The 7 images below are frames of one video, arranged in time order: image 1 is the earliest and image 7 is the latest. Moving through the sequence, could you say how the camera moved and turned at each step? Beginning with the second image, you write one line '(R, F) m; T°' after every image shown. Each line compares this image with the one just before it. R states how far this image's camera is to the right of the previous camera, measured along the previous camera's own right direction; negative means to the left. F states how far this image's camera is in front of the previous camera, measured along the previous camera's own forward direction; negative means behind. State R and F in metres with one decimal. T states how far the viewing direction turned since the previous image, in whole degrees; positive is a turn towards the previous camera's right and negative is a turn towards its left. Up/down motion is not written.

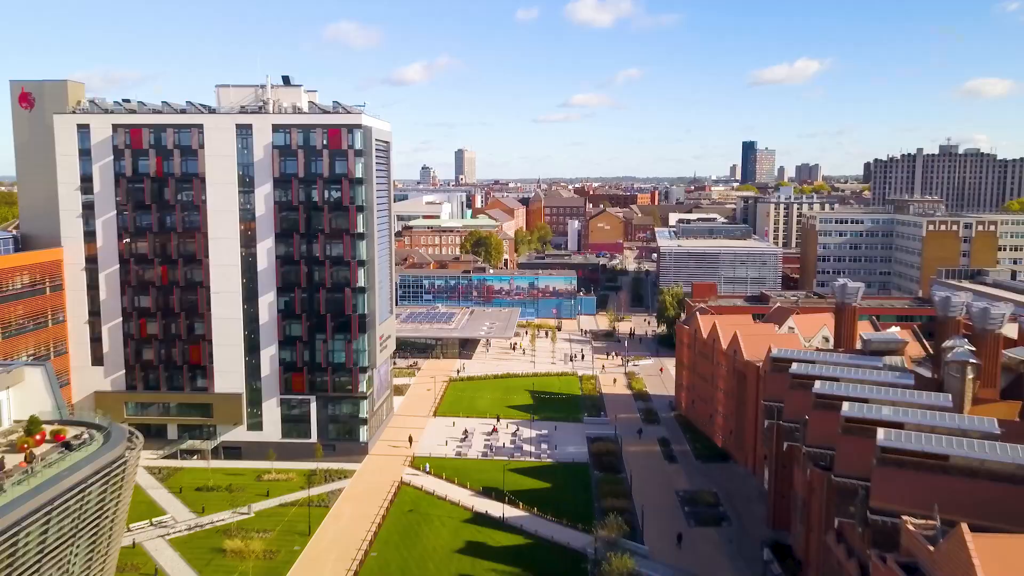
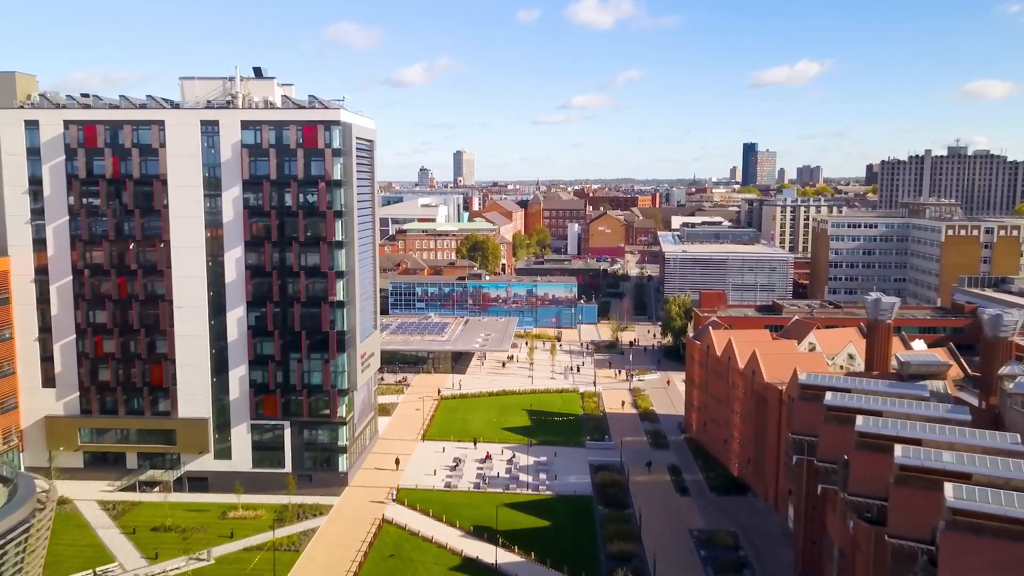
(+0.1, +4.9) m; 0°
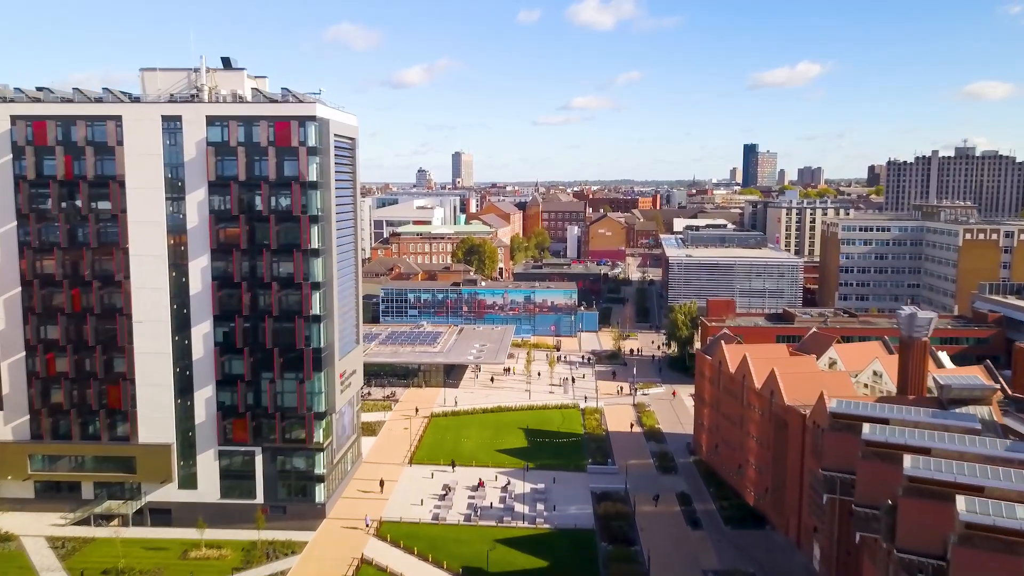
(+0.2, +4.3) m; 0°
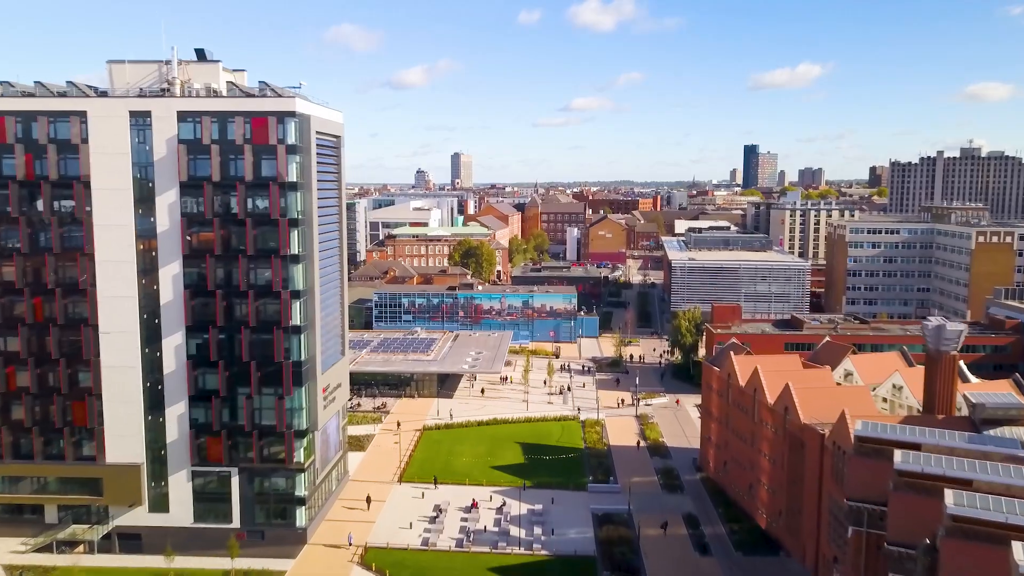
(+0.1, +2.9) m; 0°
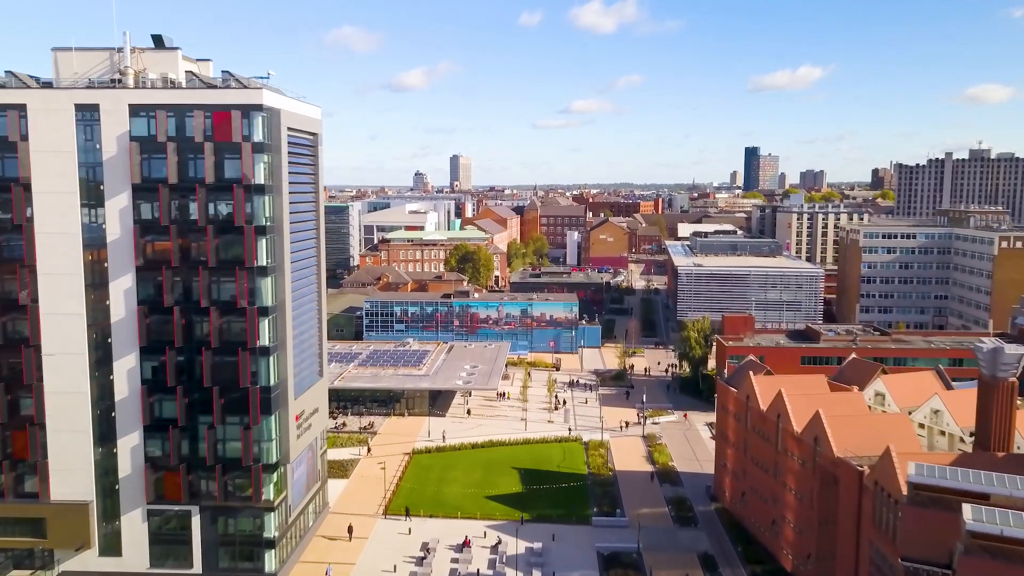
(+0.1, +4.4) m; 0°
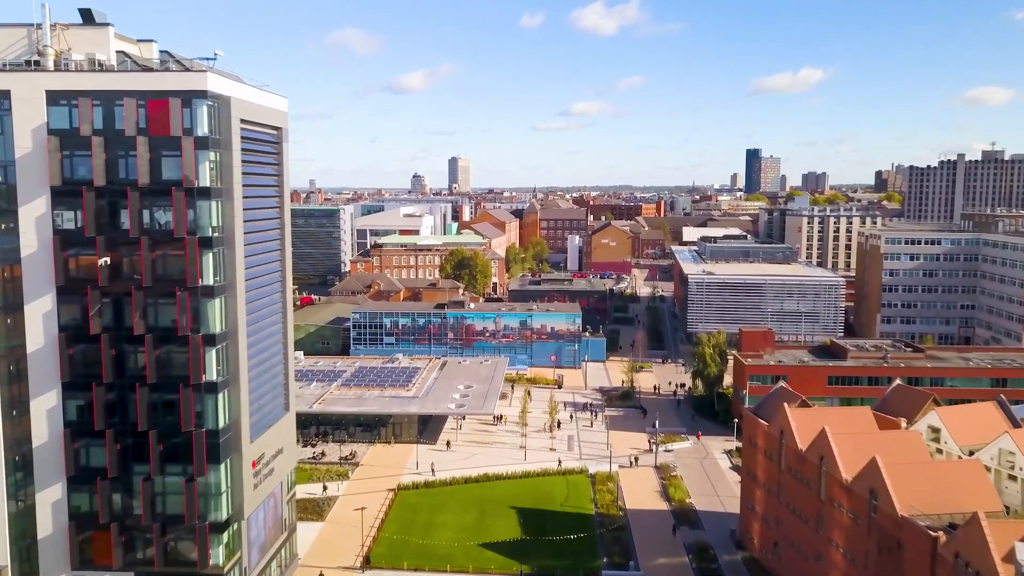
(0.0, +5.7) m; 0°
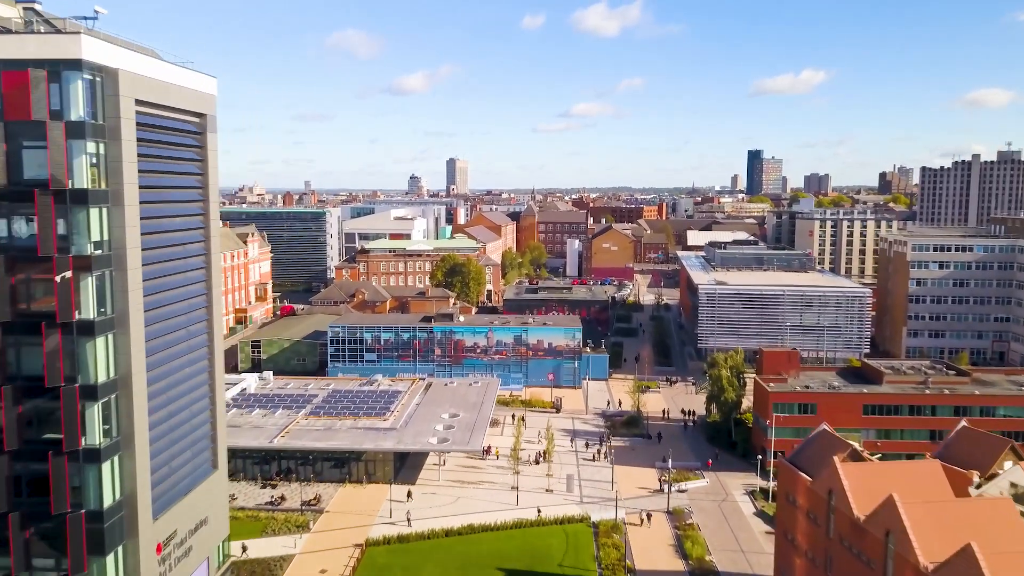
(+0.3, +7.0) m; 0°
